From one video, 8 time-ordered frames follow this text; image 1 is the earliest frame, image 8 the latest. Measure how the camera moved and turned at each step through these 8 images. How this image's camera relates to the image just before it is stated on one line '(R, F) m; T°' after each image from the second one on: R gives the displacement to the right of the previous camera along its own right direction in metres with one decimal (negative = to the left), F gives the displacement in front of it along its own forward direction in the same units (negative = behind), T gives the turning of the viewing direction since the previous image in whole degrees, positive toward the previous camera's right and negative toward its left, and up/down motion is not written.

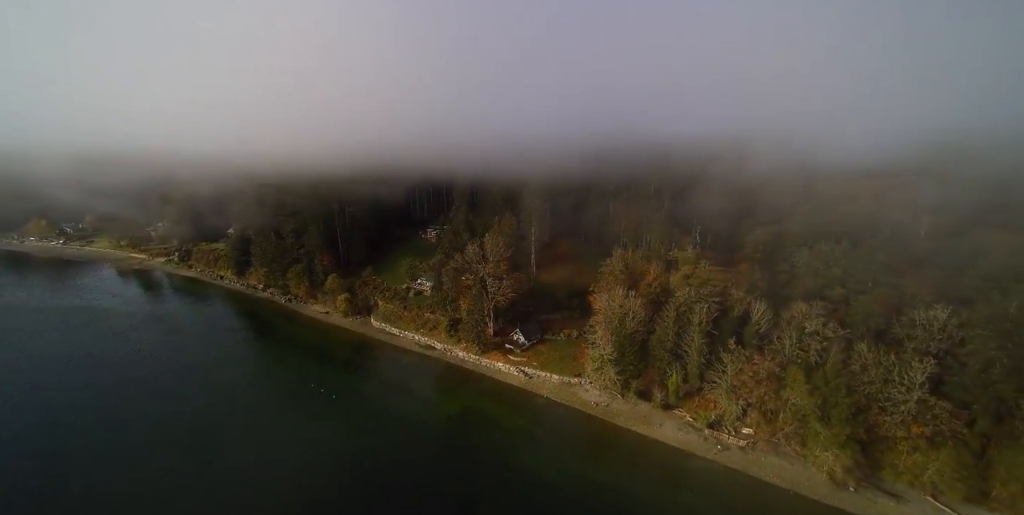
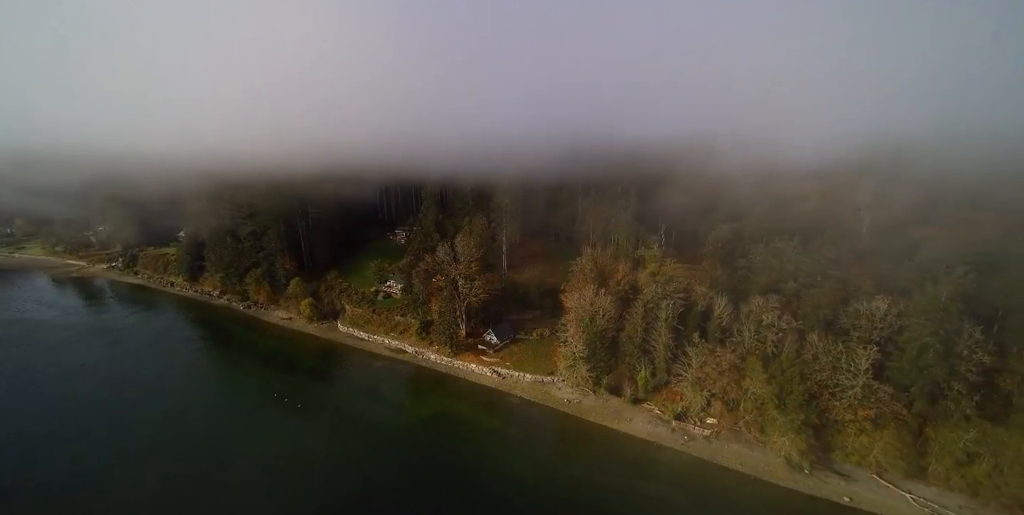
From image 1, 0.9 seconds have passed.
(-1.0, -0.3) m; +5°
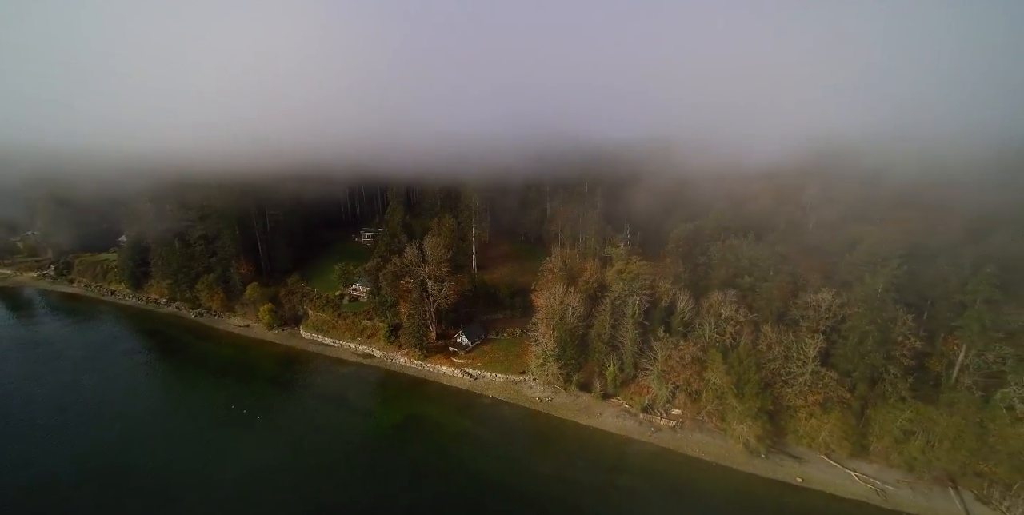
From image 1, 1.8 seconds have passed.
(-1.2, -0.2) m; +5°
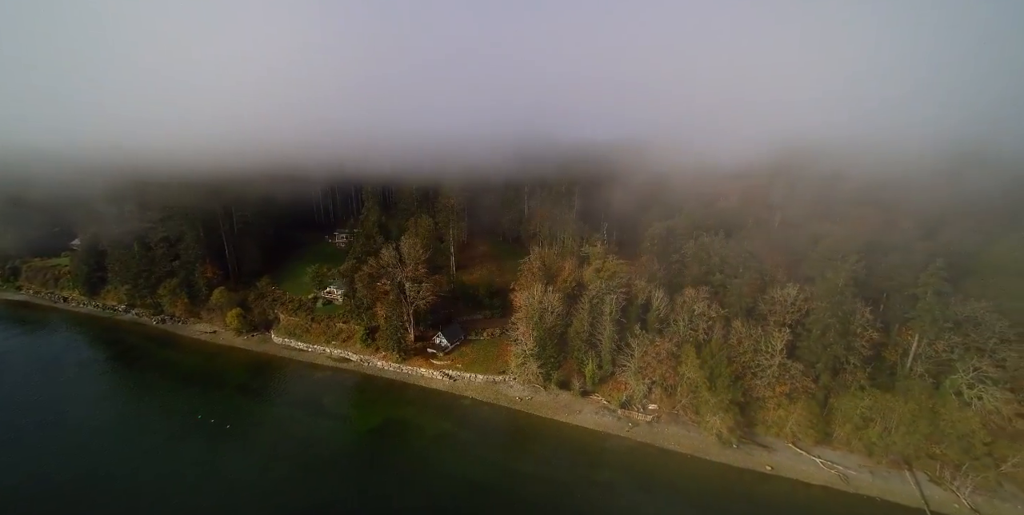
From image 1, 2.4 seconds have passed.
(-0.9, -0.1) m; +4°
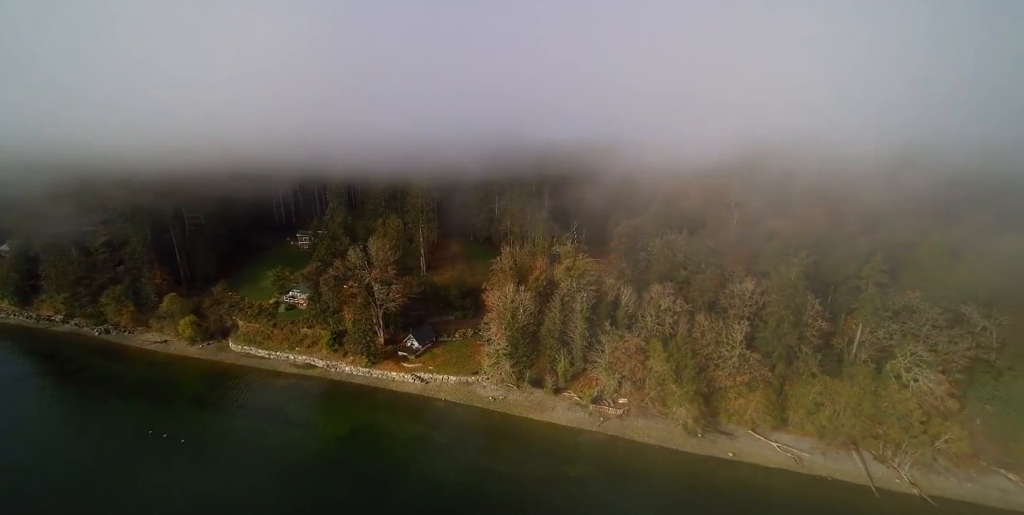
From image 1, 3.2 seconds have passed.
(-1.2, 0.0) m; +5°
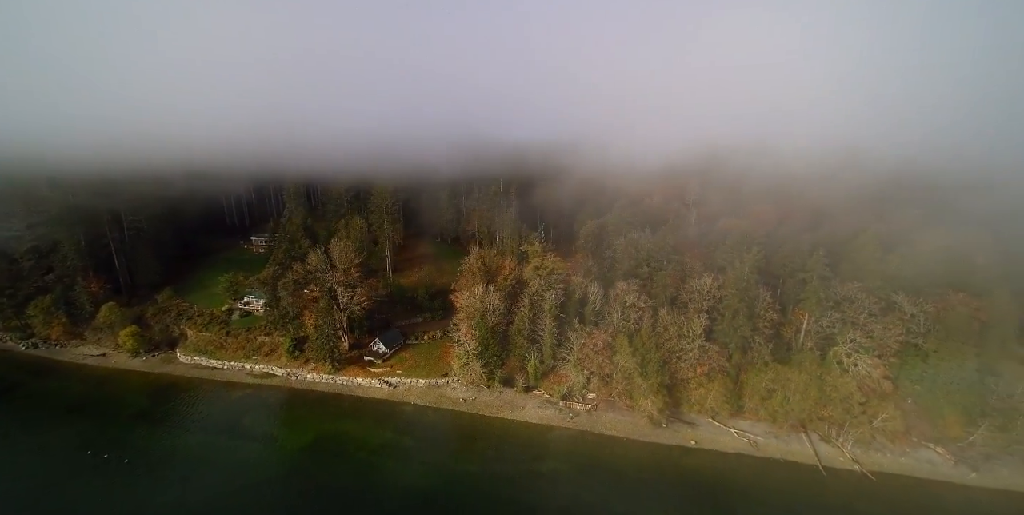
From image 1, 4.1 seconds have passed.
(-1.3, +0.2) m; +6°
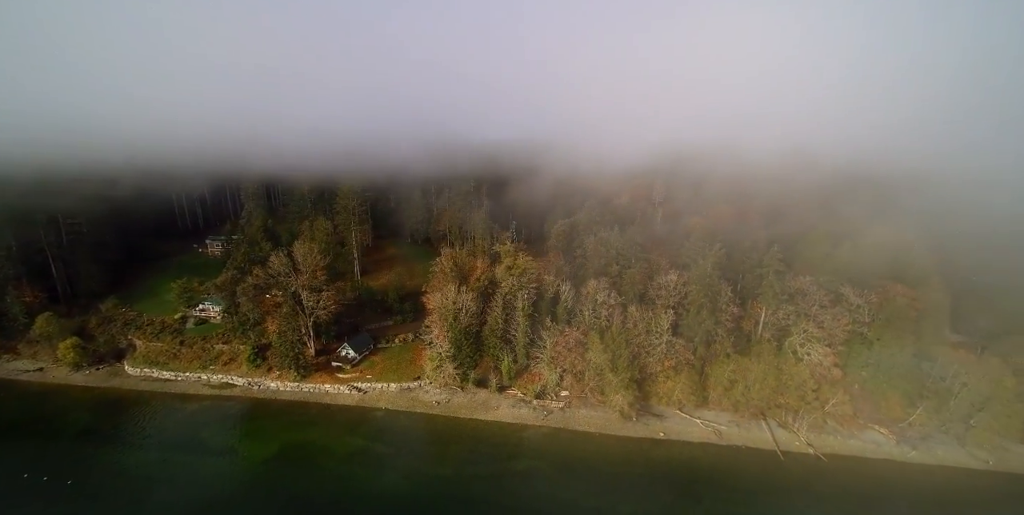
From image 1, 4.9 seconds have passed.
(-1.1, +0.3) m; +5°
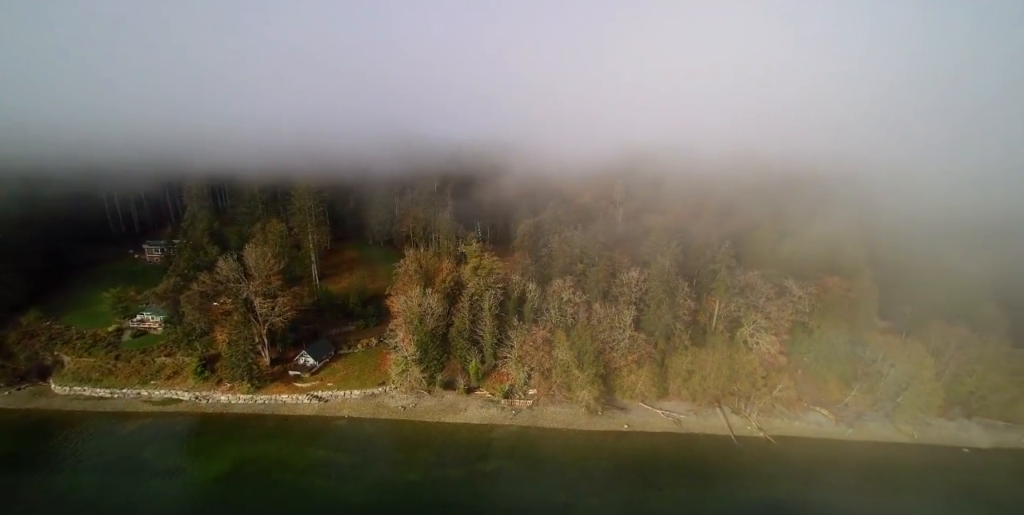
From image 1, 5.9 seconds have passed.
(-1.2, +0.4) m; +6°
